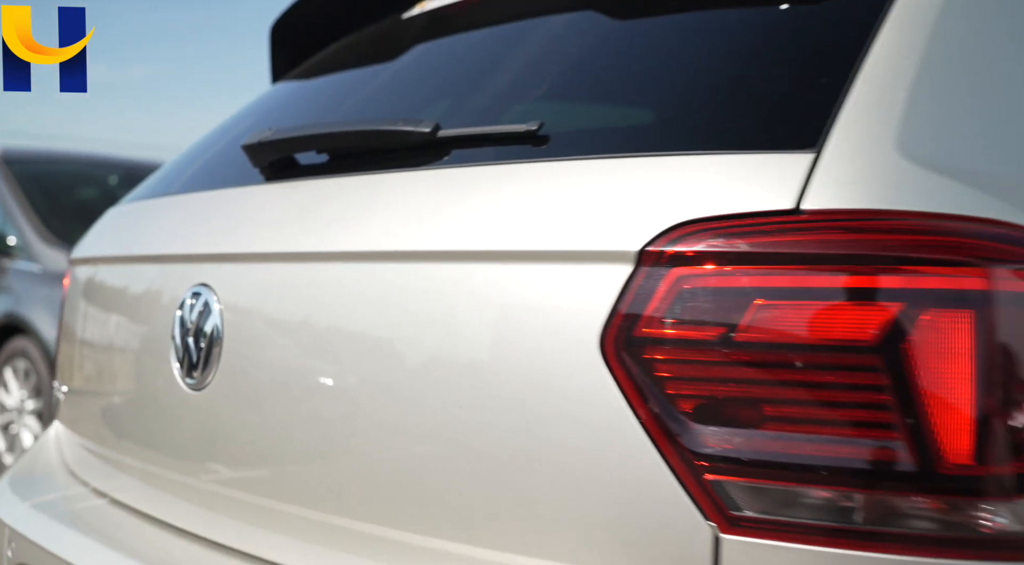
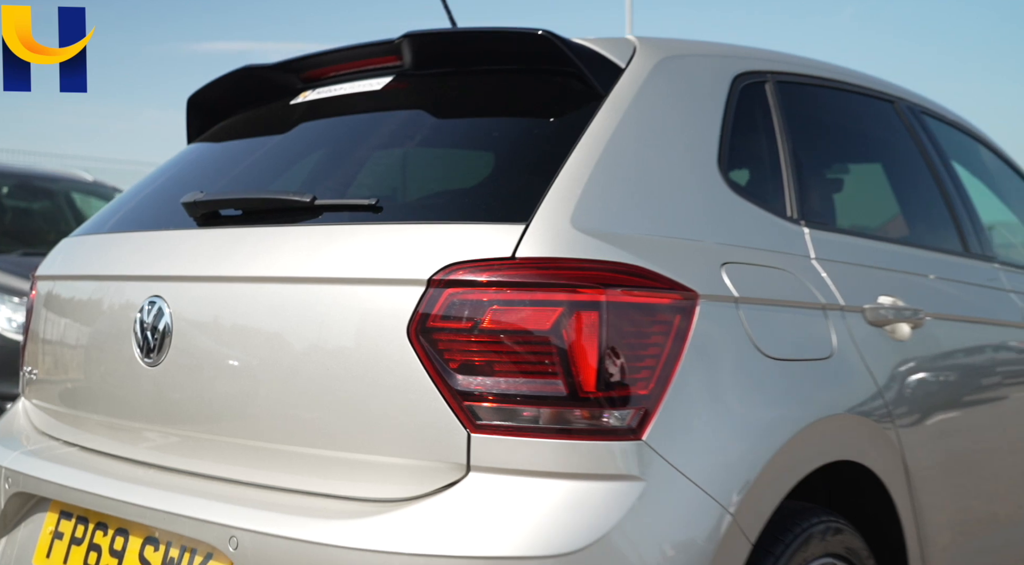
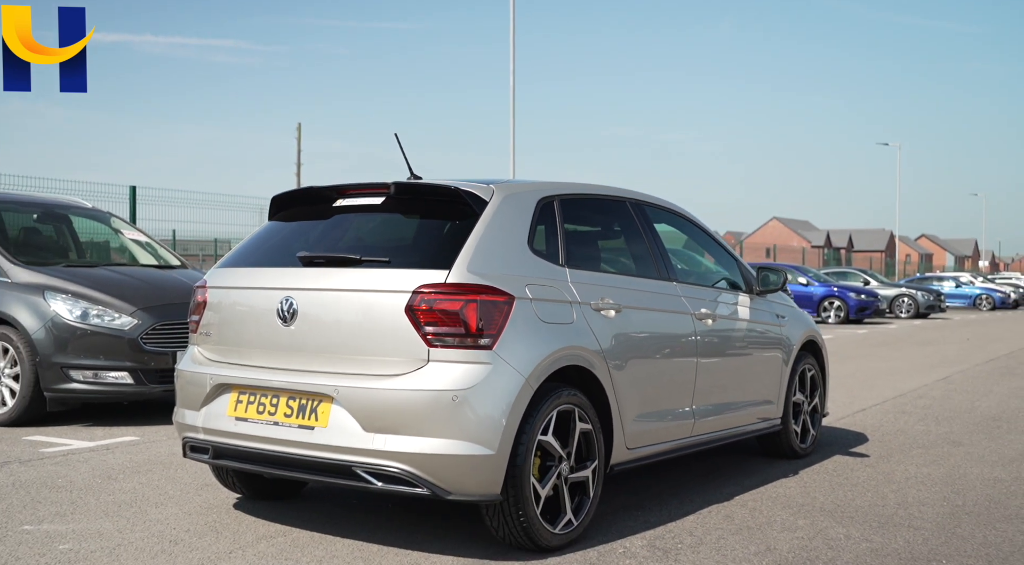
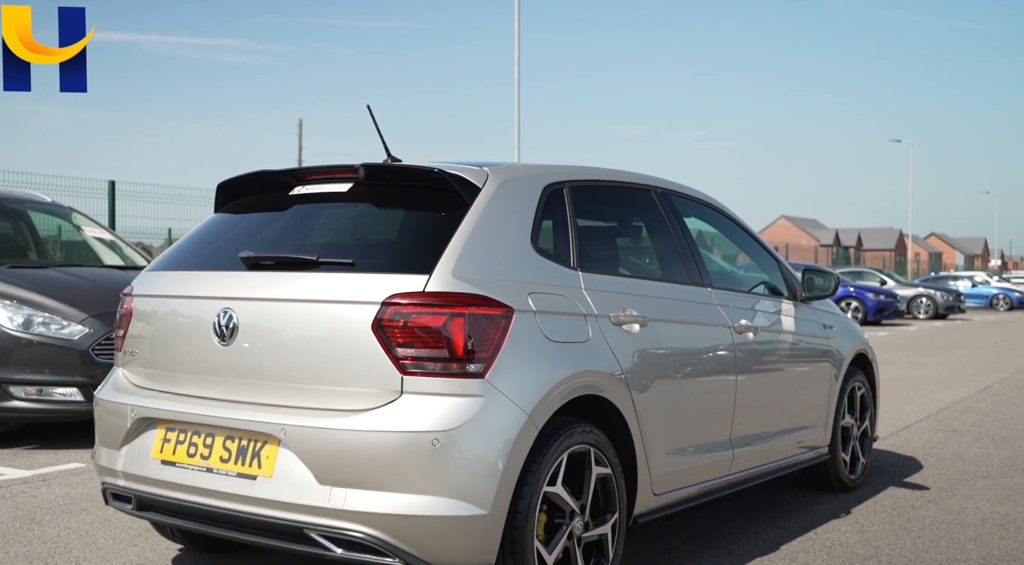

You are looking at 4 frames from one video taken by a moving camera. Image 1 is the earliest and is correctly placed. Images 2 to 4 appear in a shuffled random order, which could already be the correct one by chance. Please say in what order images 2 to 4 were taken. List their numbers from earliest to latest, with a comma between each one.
2, 4, 3
